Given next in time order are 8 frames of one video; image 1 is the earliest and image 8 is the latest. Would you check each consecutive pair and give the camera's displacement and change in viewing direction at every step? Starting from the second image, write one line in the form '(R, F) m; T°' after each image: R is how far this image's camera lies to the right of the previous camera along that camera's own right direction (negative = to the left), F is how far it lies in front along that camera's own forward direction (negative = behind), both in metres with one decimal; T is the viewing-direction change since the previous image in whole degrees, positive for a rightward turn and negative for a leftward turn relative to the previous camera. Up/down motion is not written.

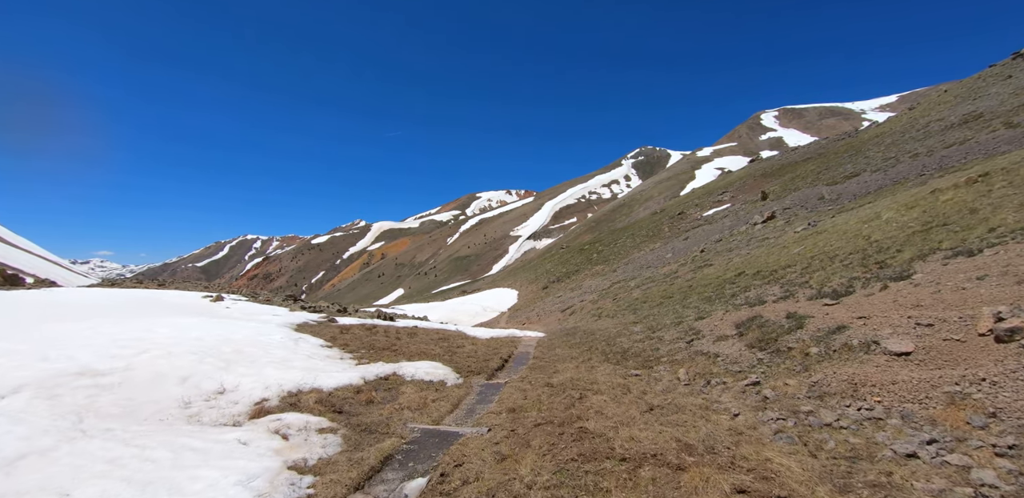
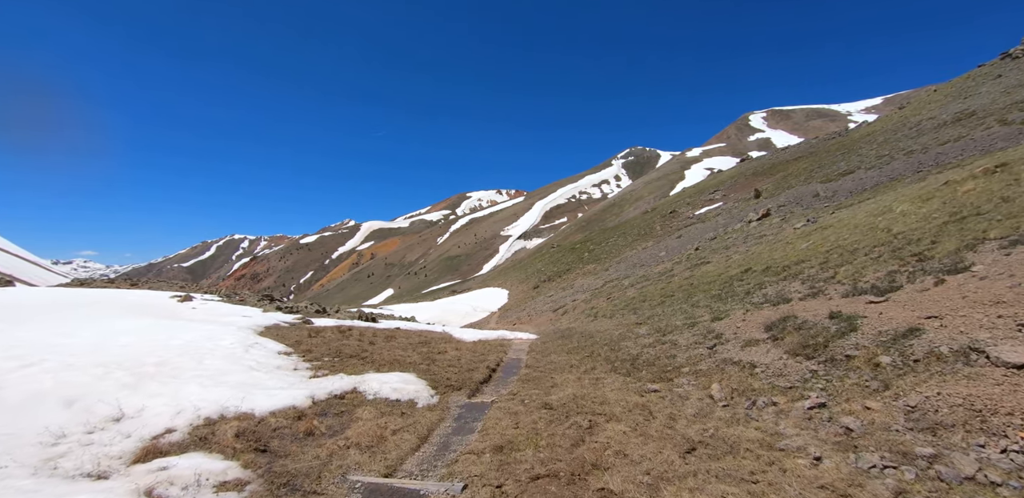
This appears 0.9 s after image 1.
(0.0, +1.8) m; +1°
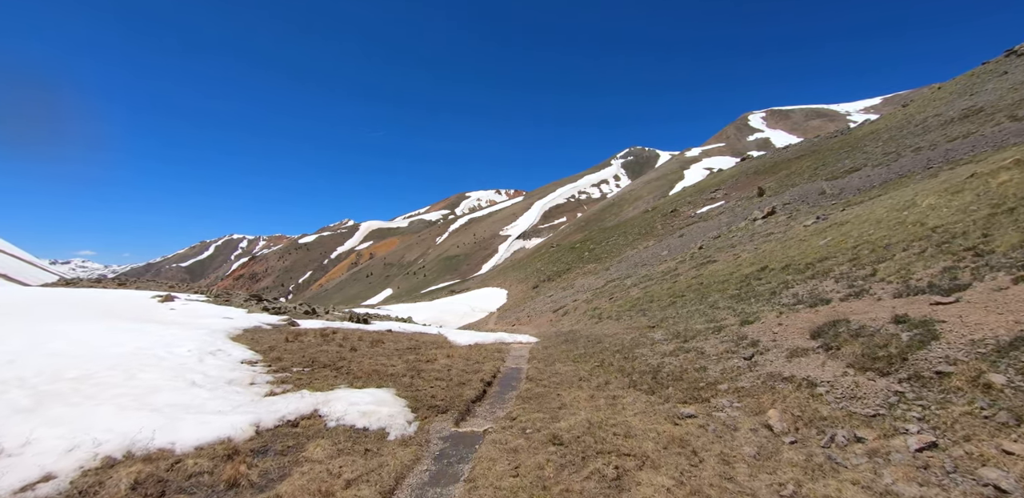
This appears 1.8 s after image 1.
(0.0, +1.4) m; 0°
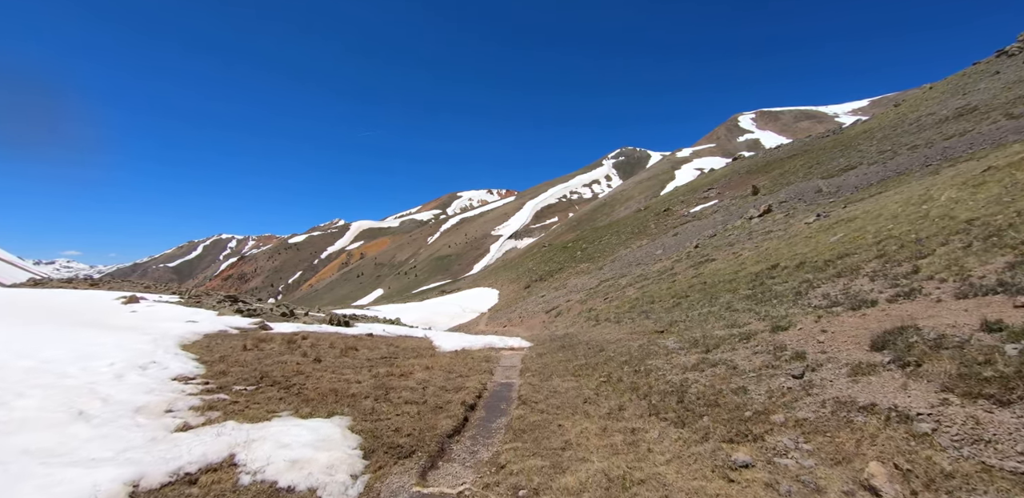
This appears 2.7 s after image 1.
(0.0, +1.6) m; +1°
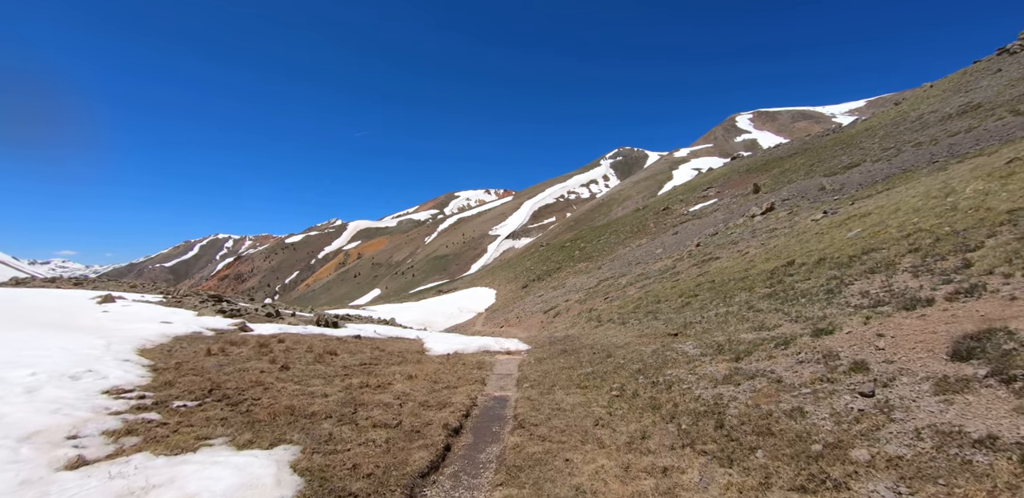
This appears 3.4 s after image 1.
(0.0, +1.3) m; 0°
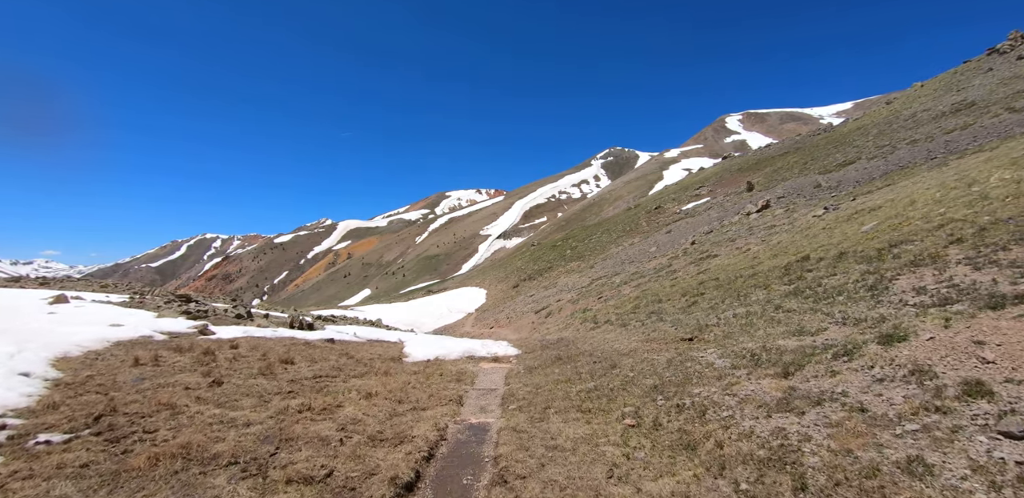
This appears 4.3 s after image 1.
(+0.1, +1.6) m; +1°
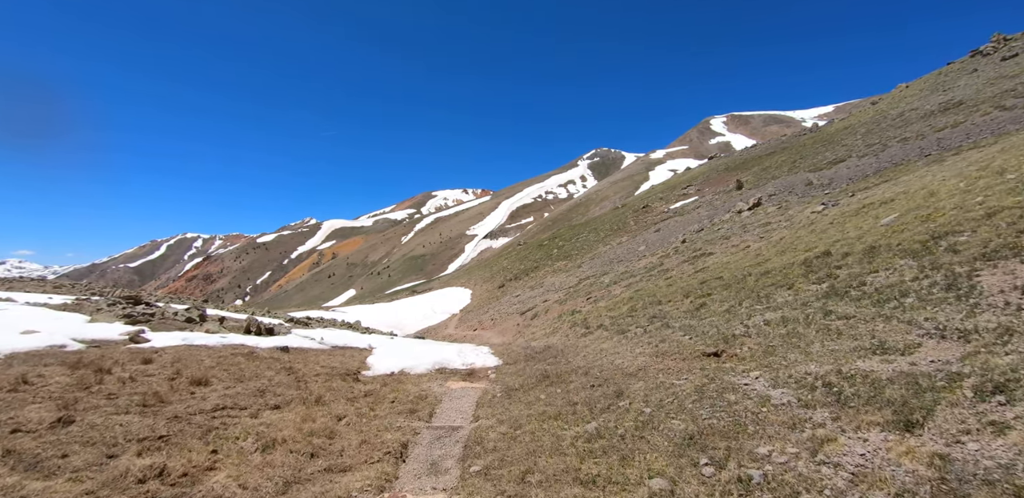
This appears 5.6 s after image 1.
(+0.2, +2.1) m; +2°
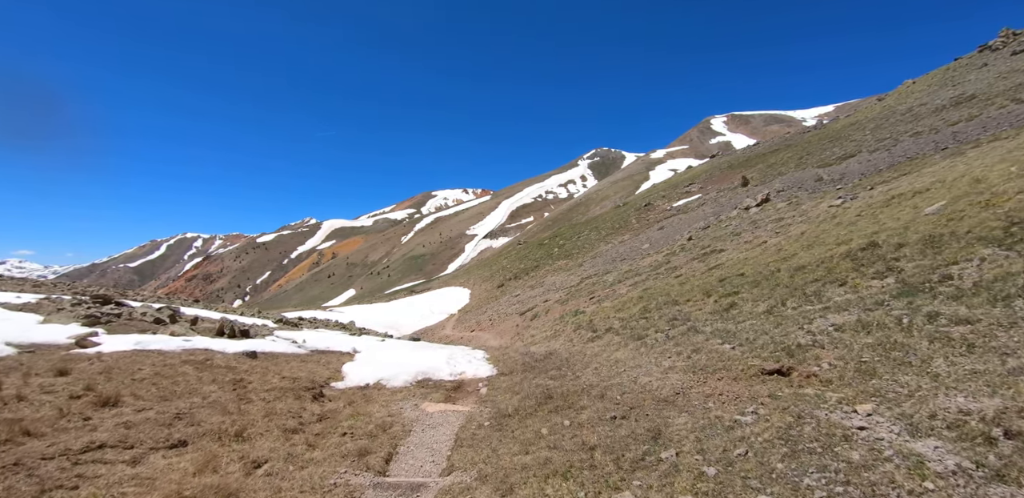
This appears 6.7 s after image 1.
(+0.1, +1.8) m; 0°
